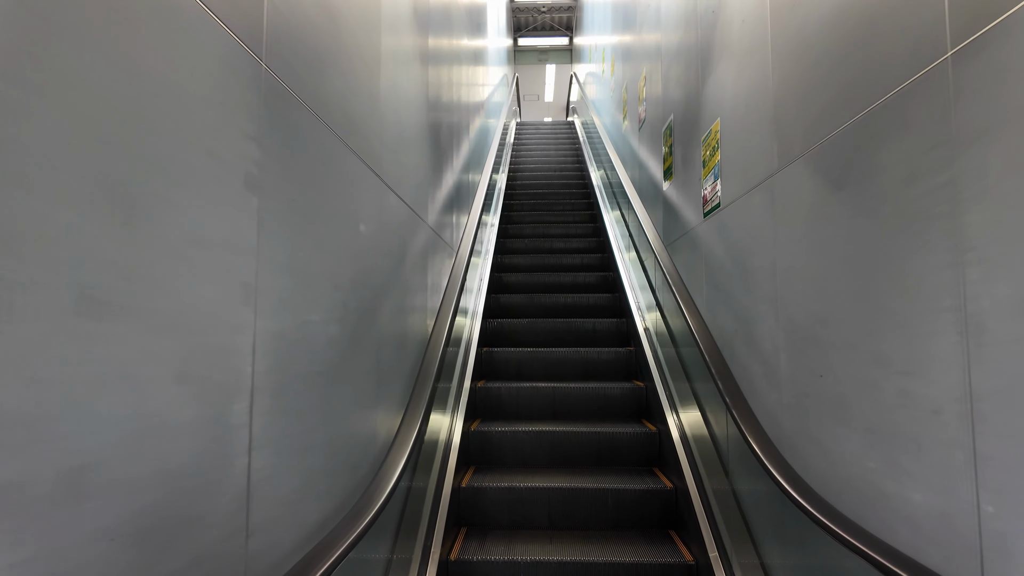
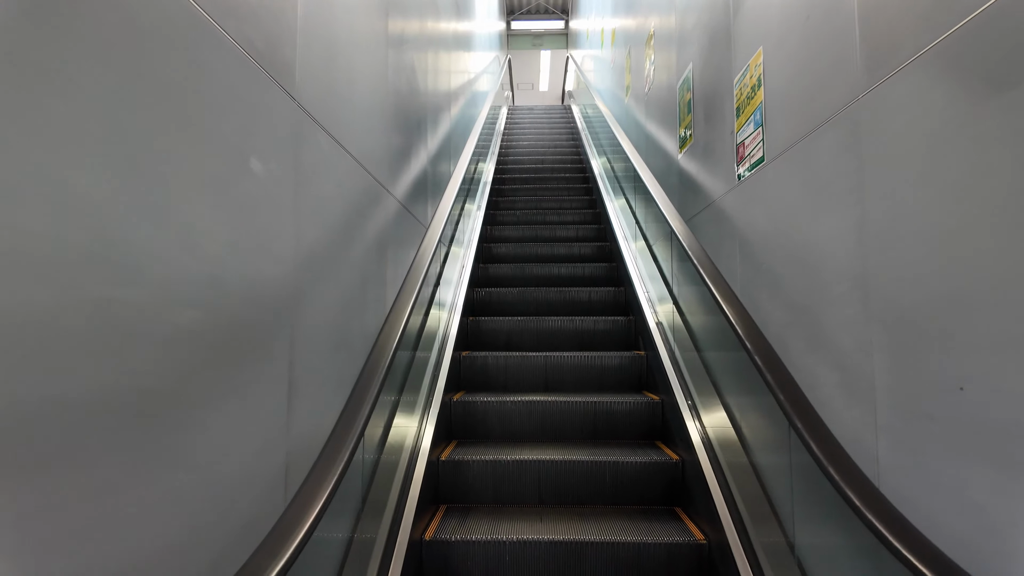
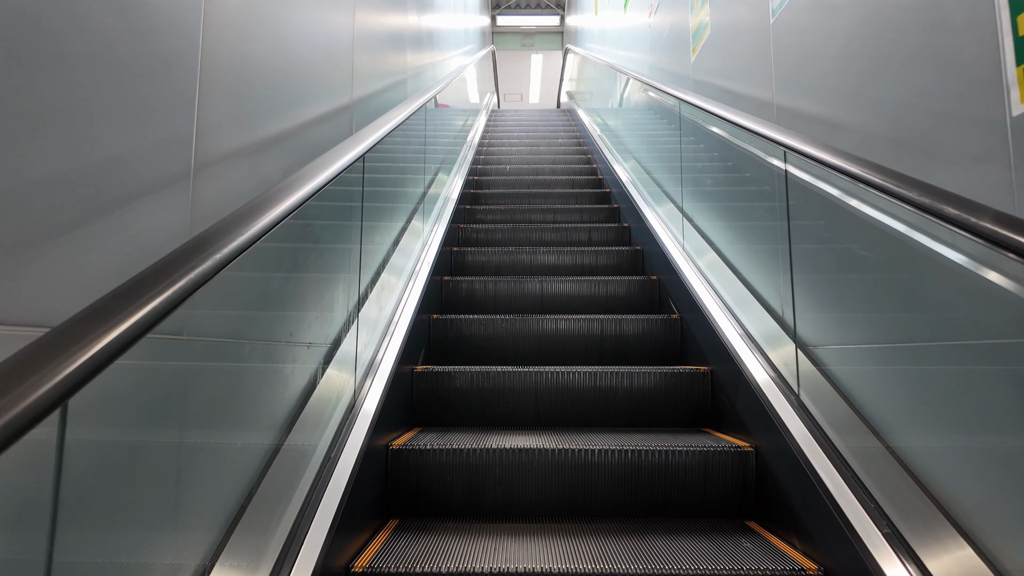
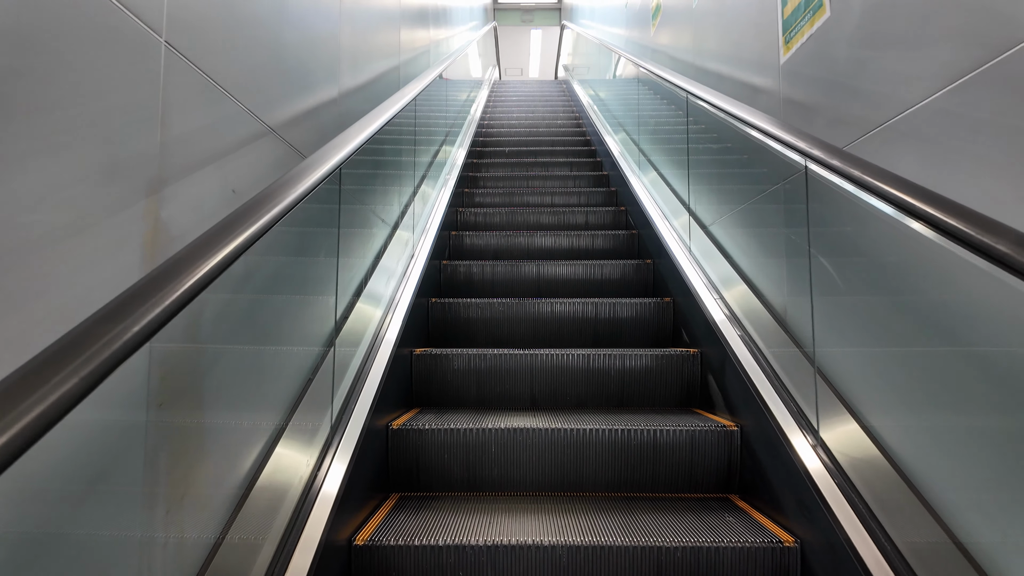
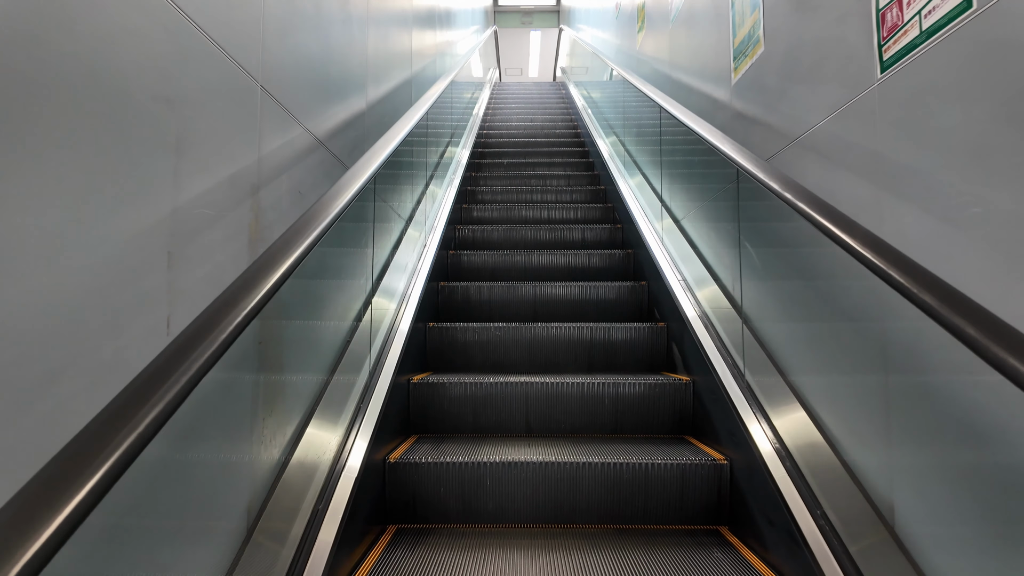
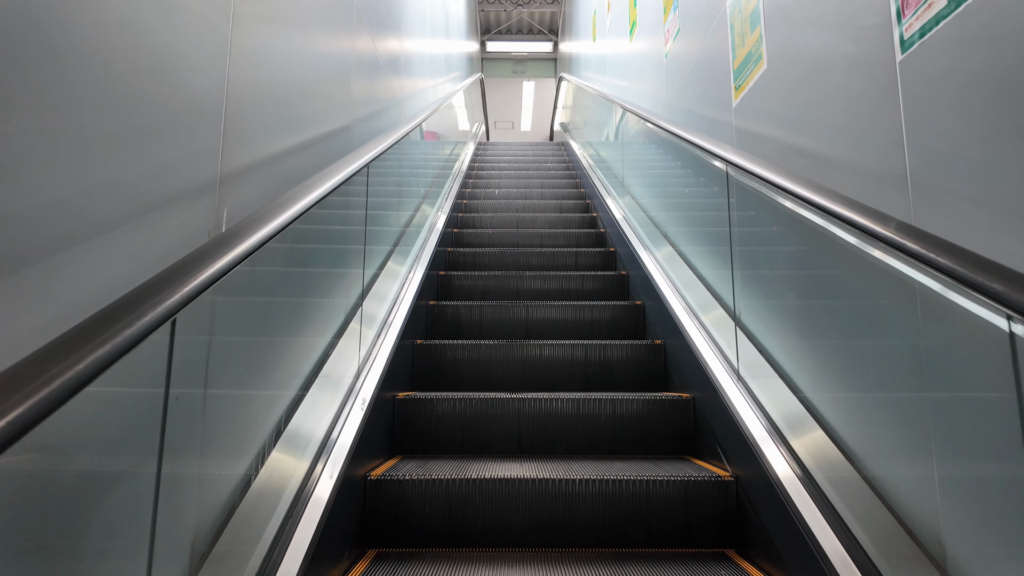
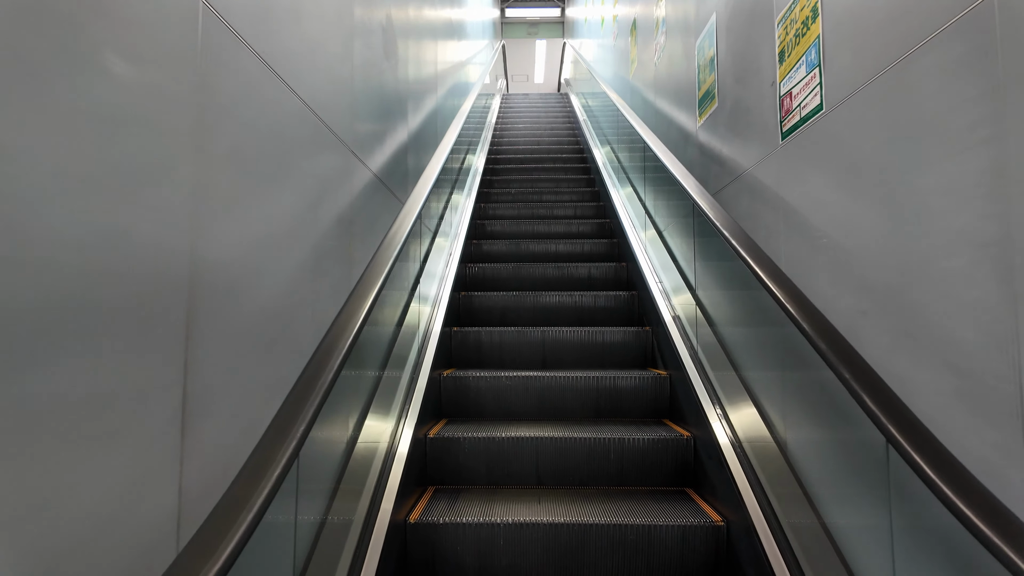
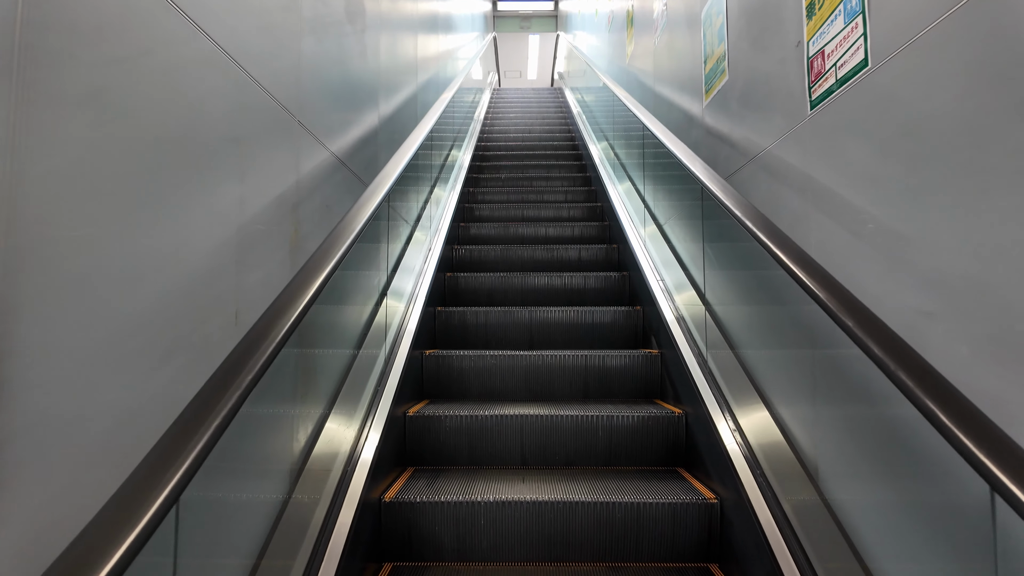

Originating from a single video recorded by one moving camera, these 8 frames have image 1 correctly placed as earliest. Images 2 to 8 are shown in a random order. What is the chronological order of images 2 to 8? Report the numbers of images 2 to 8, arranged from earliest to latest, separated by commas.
2, 7, 8, 5, 4, 3, 6
